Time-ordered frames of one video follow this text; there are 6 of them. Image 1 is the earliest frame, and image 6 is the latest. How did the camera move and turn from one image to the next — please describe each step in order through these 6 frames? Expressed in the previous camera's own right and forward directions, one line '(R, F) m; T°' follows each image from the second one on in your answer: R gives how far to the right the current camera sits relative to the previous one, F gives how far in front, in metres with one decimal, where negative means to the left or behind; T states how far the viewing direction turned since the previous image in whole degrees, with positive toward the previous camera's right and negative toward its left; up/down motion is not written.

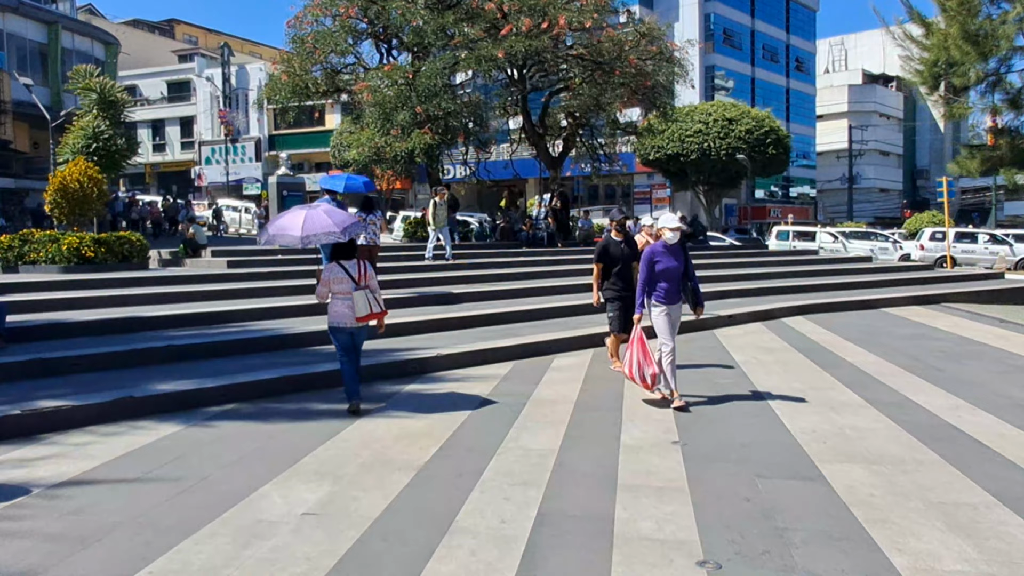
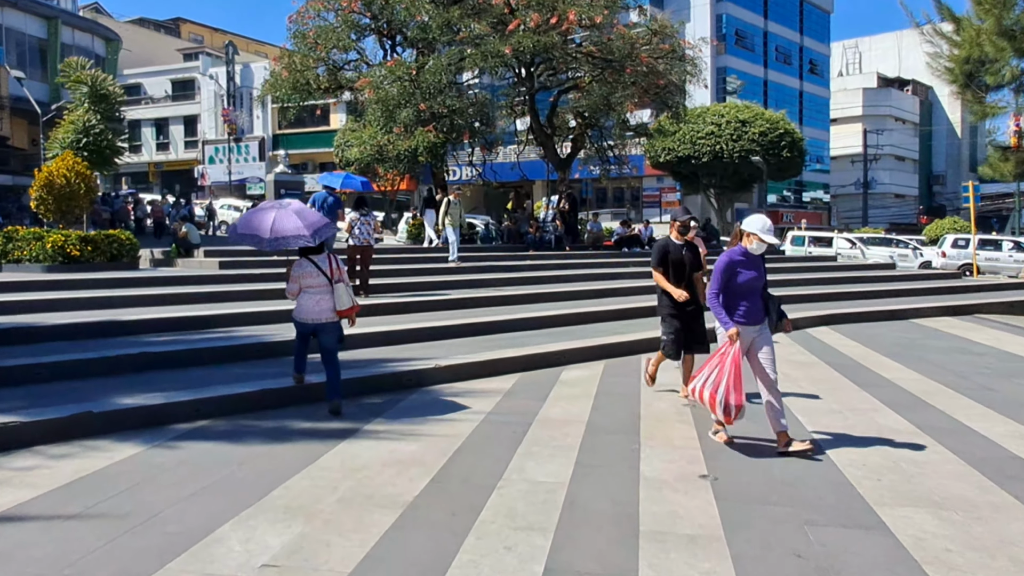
(0.0, +0.7) m; 0°
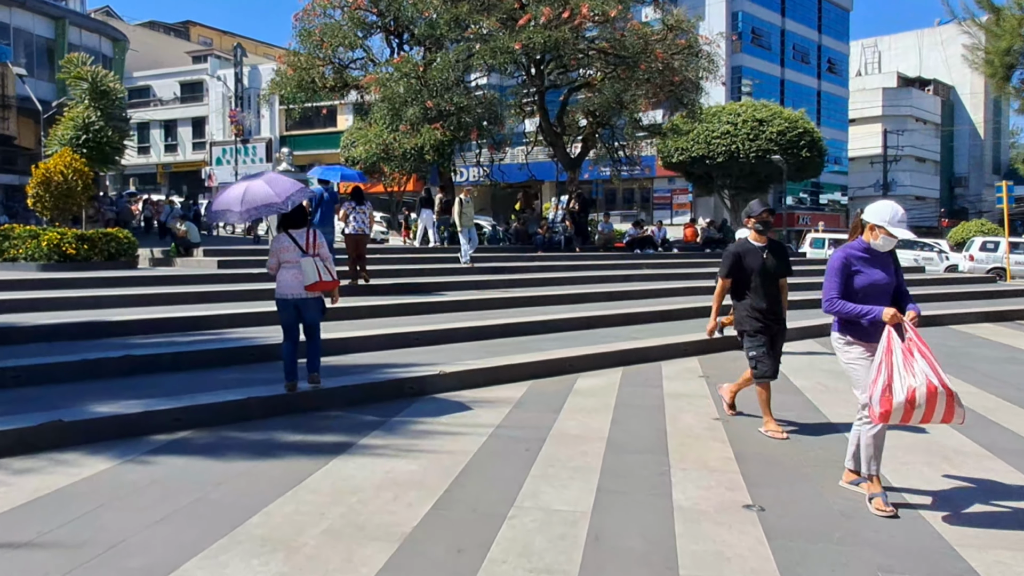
(0.0, +0.6) m; -1°
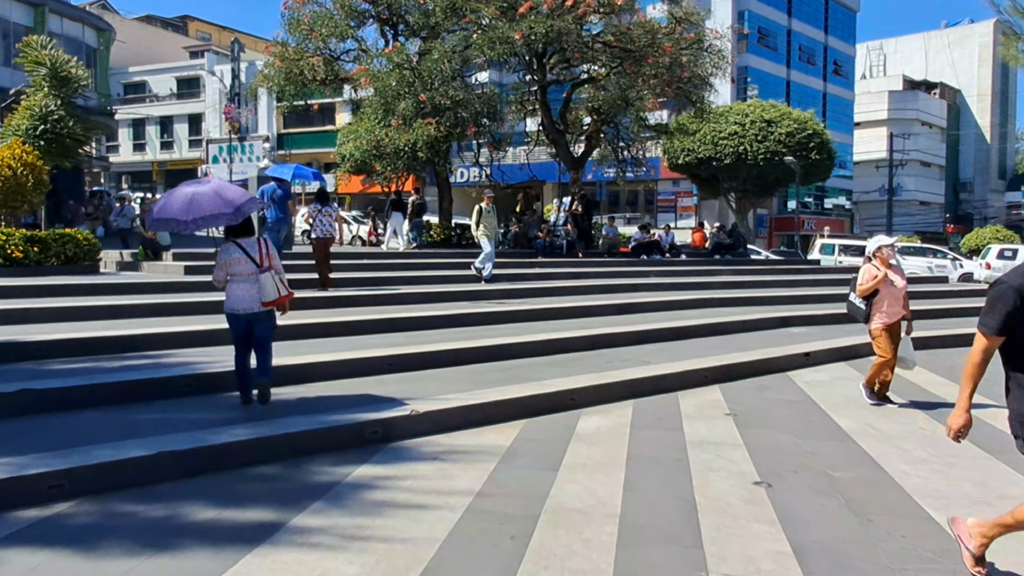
(+0.1, +1.3) m; 0°
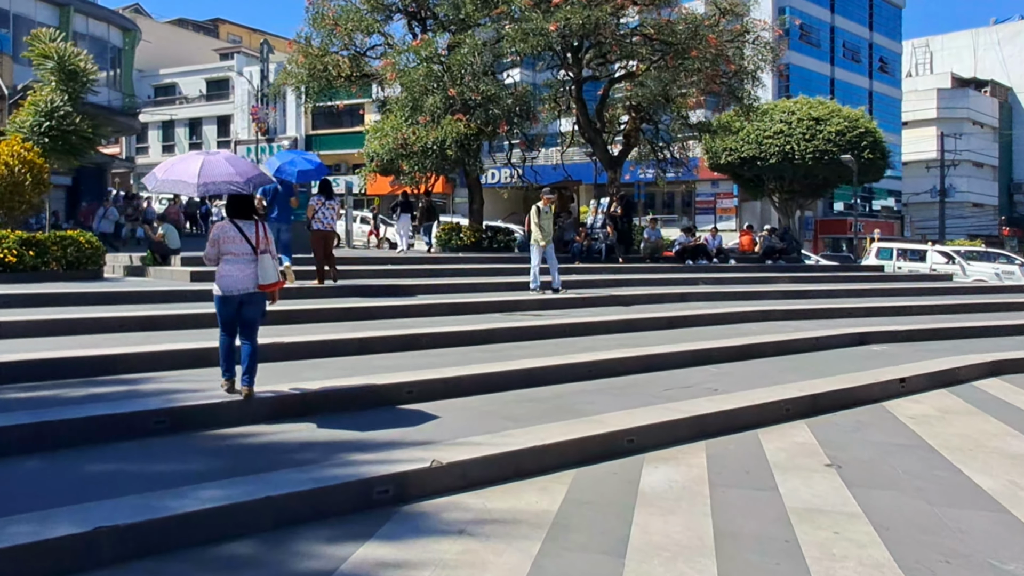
(-0.1, +1.3) m; -2°
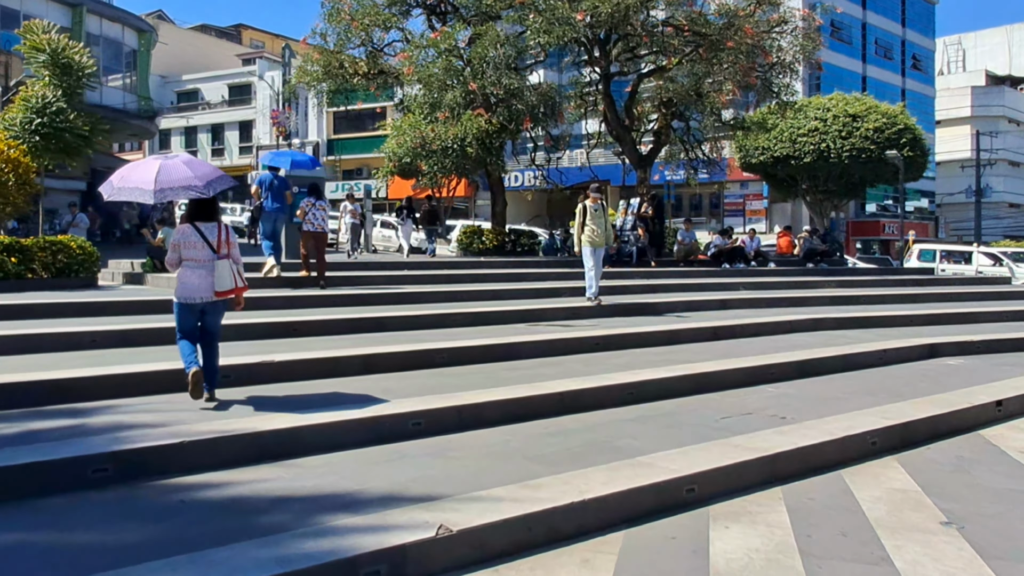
(0.0, +1.1) m; -2°
